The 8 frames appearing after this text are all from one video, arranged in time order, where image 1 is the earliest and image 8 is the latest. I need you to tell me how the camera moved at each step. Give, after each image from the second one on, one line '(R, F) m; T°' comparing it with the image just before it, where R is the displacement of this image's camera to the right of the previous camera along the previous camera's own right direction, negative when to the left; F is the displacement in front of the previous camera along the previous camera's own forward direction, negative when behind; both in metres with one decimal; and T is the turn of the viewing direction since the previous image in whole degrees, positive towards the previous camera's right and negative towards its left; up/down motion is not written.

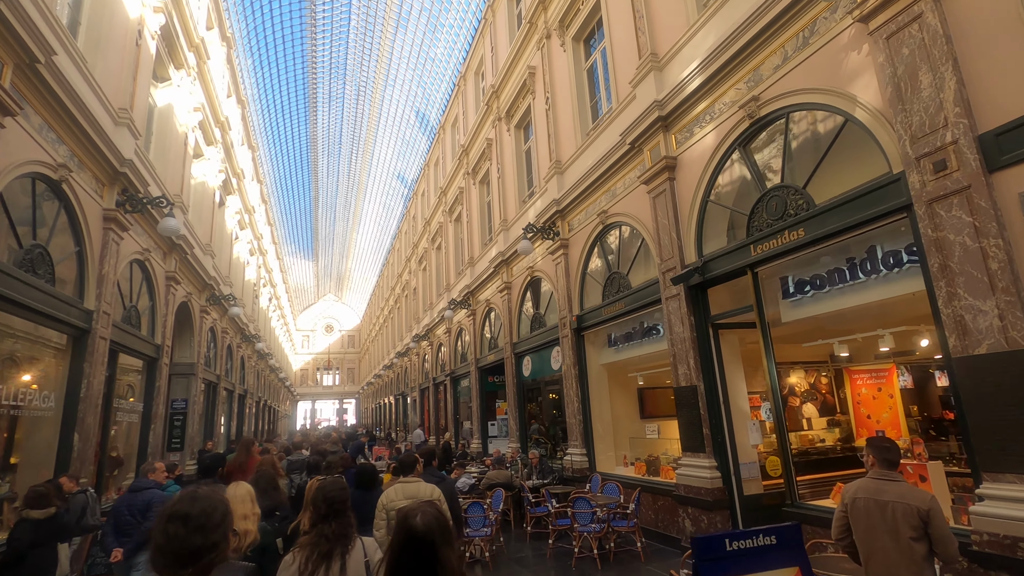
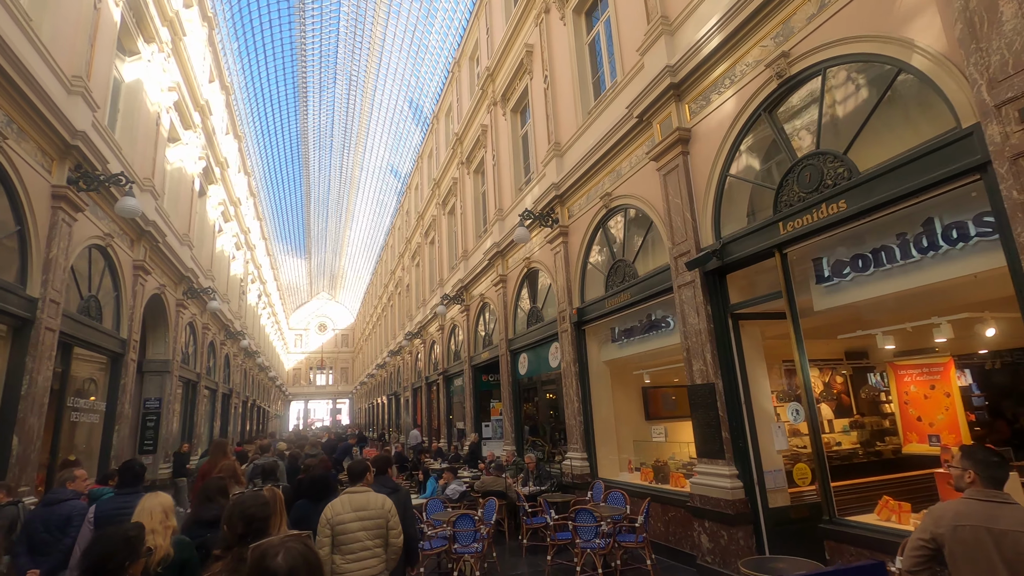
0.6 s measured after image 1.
(0.0, +0.8) m; 0°
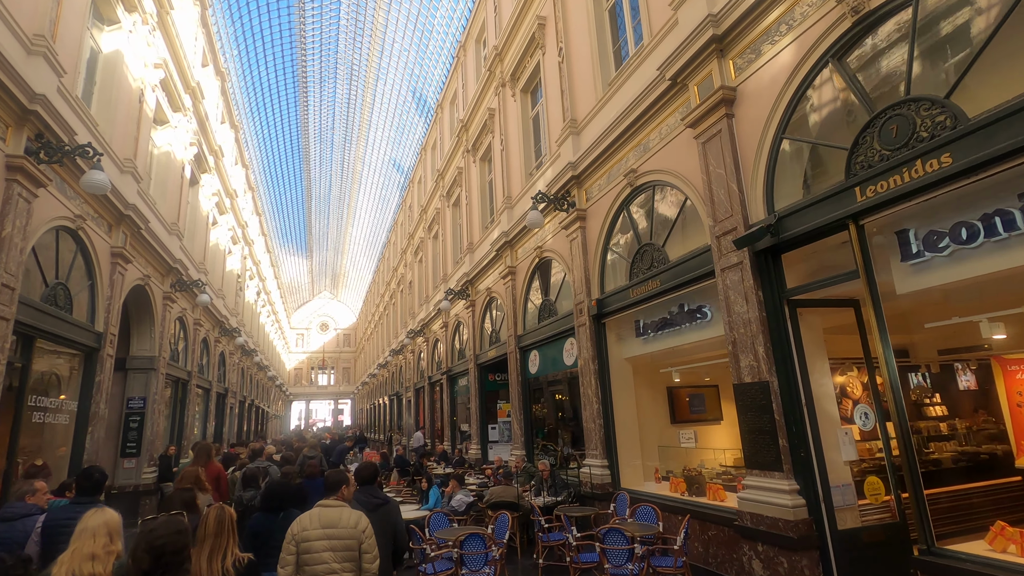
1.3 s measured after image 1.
(-0.2, +0.9) m; 0°
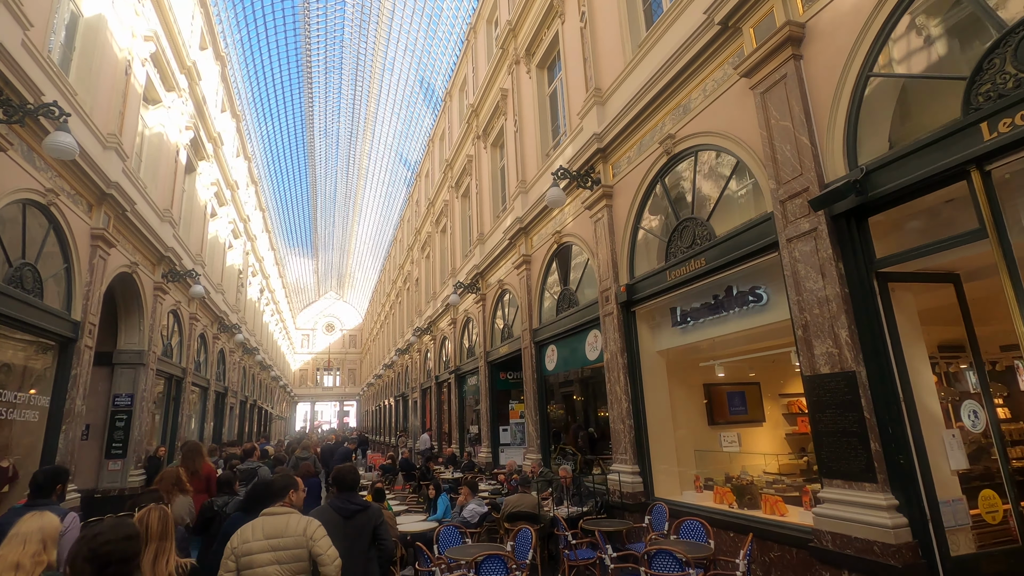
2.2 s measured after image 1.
(-0.2, +0.9) m; -1°
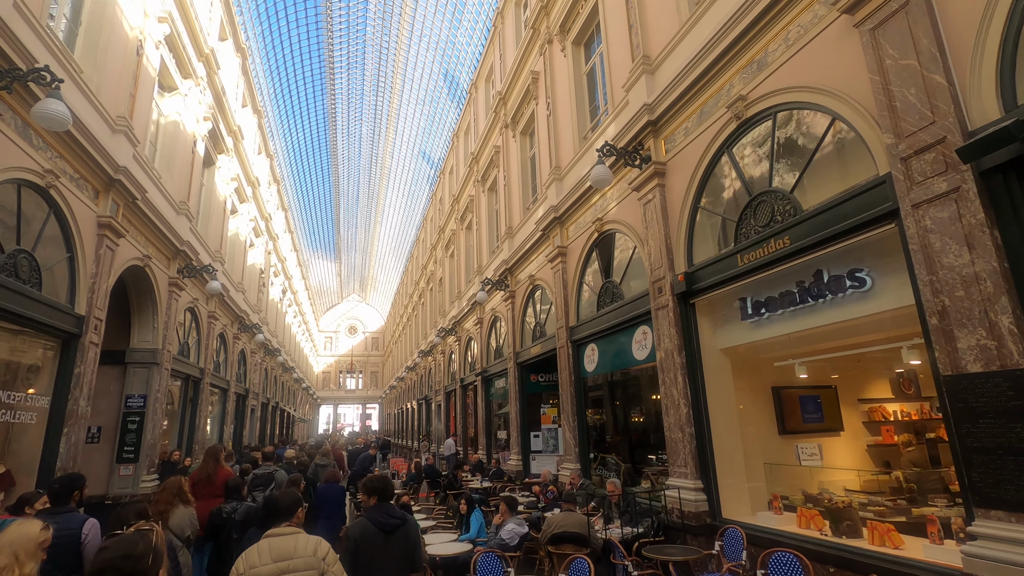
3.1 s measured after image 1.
(-0.3, +0.9) m; -2°
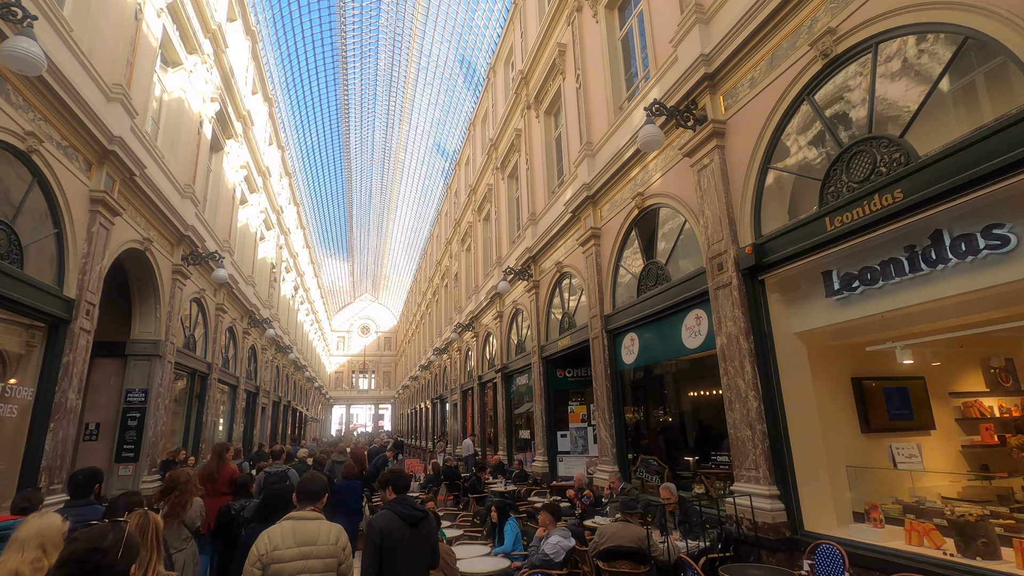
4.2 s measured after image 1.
(-0.3, +0.9) m; -1°
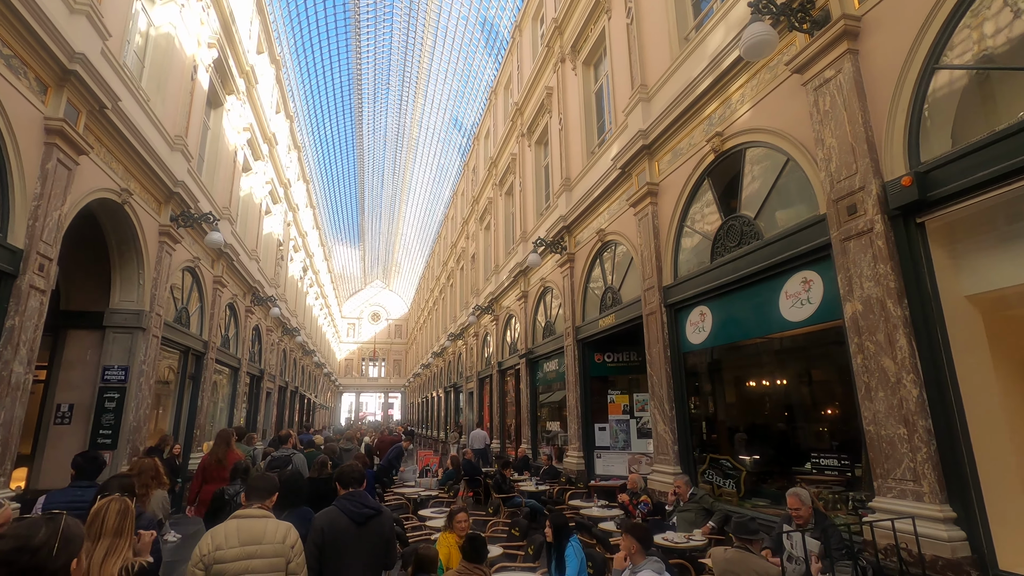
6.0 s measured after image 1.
(-0.5, +1.5) m; -1°
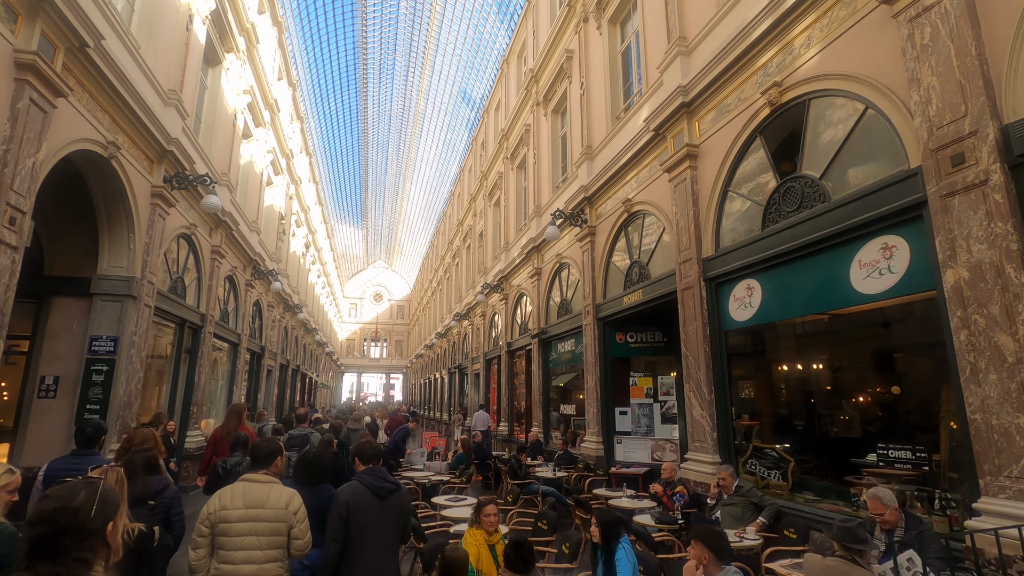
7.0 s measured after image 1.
(-0.3, +0.7) m; 0°
